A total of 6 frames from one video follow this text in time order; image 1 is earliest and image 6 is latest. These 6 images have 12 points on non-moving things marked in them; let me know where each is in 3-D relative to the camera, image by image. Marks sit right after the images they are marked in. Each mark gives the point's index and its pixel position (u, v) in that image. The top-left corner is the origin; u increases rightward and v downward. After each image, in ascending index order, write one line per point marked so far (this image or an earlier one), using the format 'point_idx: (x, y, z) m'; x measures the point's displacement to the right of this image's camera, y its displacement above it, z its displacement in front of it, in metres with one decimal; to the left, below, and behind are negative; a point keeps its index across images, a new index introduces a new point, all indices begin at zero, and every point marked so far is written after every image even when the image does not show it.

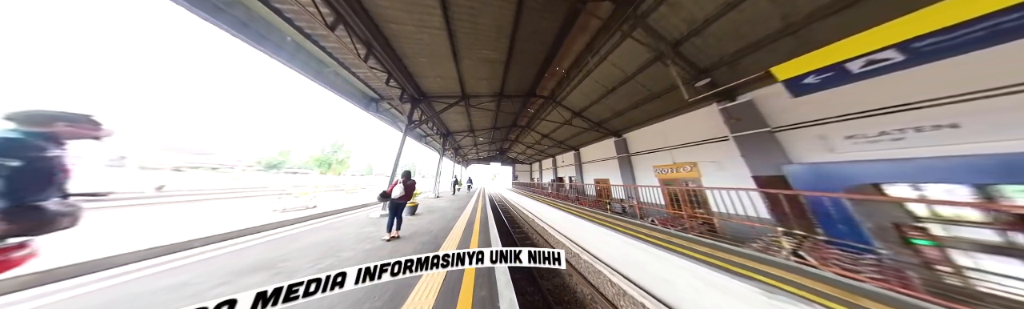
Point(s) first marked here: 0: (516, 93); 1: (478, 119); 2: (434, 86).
0: (+0.2, +2.8, +5.7) m
1: (-2.1, +2.3, +7.9) m
2: (-2.6, +2.4, +4.3) m
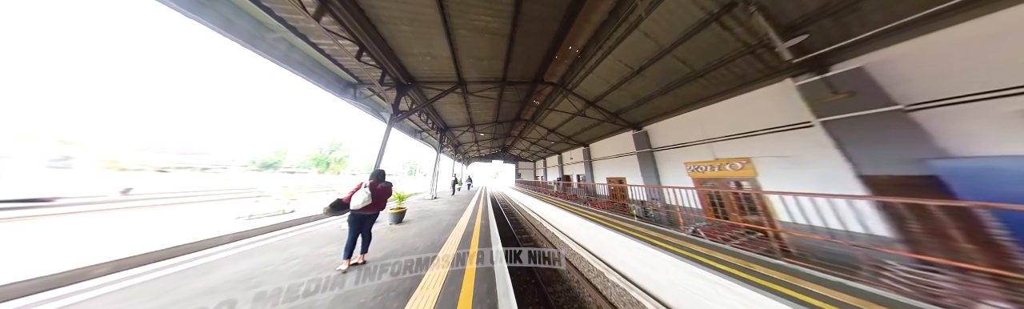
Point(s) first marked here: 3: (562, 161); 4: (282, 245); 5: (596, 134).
0: (+0.4, +2.9, +5.0) m
1: (-1.9, +2.5, +7.2) m
2: (-2.5, +2.5, +3.6) m
3: (+5.5, -0.7, +13.7) m
4: (-4.4, -1.8, +2.5) m
5: (+6.0, +1.5, +8.6) m
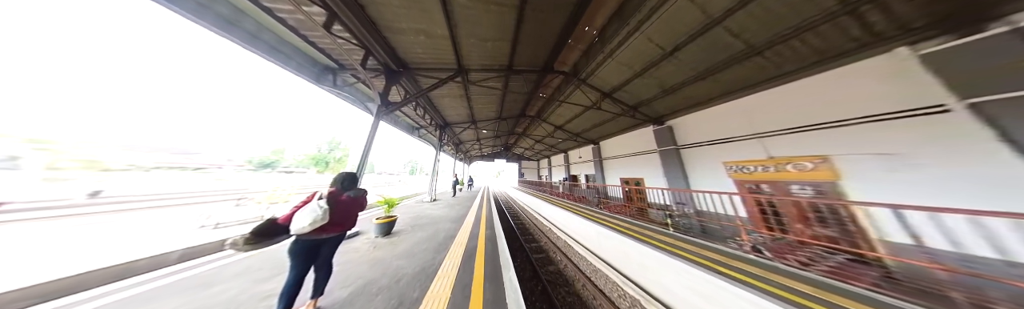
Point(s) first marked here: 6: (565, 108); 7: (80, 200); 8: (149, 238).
0: (+0.6, +3.0, +4.4) m
1: (-1.7, +2.5, +6.6) m
2: (-2.3, +2.5, +3.1) m
3: (+5.9, -0.6, +13.0) m
4: (-4.2, -1.8, +2.0) m
5: (+6.2, +1.6, +8.0) m
6: (+2.8, +2.5, +6.7) m
7: (-13.5, -1.4, +4.0) m
8: (-8.5, -1.9, +3.0) m
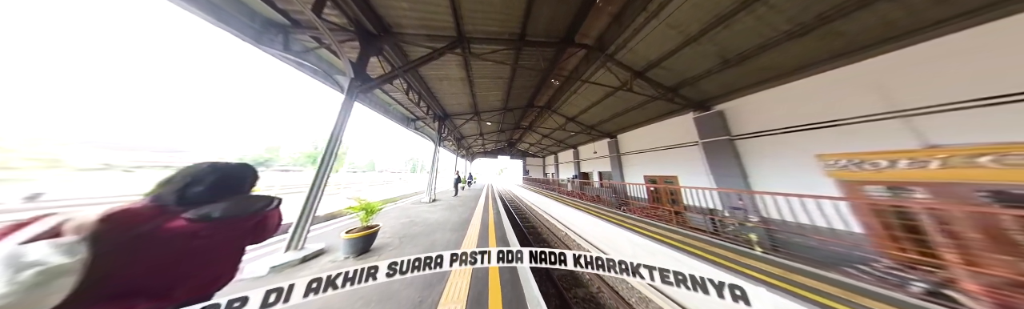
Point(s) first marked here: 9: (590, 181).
0: (+0.9, +3.2, +3.5) m
1: (-1.3, +2.8, +5.8) m
2: (-2.0, +2.7, +2.3) m
3: (+6.3, -0.2, +12.2) m
4: (-3.9, -1.6, +1.3) m
5: (+6.6, +1.9, +7.1) m
6: (+3.2, +2.7, +5.8) m
7: (-13.2, -1.3, +3.4) m
8: (-8.2, -1.8, +2.4) m
9: (+5.3, -1.9, +9.0) m
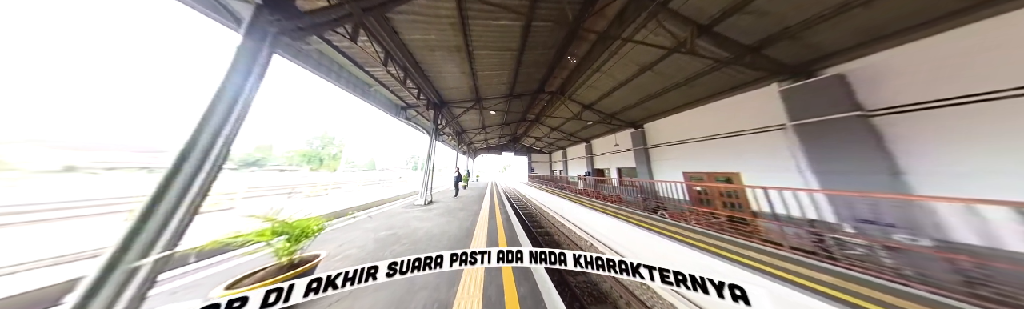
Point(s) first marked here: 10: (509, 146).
0: (+1.2, +3.4, +2.4) m
1: (-1.0, +3.0, +4.7) m
2: (-1.7, +2.8, +1.2) m
3: (+6.8, +0.3, +11.0) m
4: (-3.6, -1.5, +0.4) m
5: (+7.0, +2.3, +5.9) m
6: (+3.5, +3.0, +4.7) m
7: (-12.9, -1.2, +2.6) m
8: (-7.9, -1.7, +1.5) m
9: (+5.8, -1.5, +7.9) m
10: (-0.5, +1.2, +19.4) m
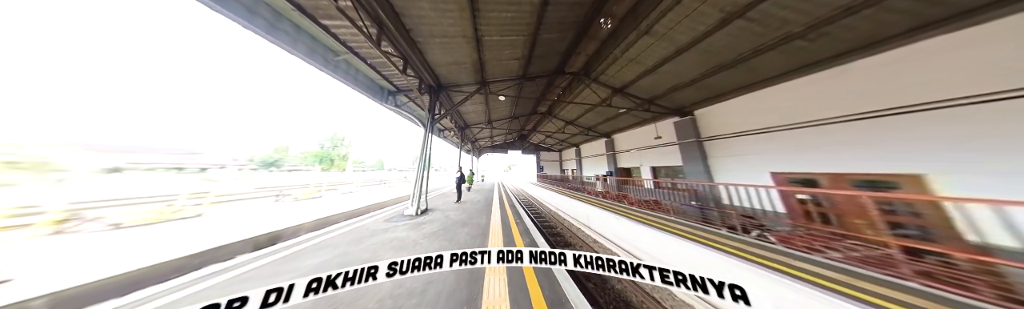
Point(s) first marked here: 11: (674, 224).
0: (+1.6, +3.6, +1.0) m
1: (-0.5, +3.2, +3.4) m
2: (-1.3, +3.0, 0.0) m
3: (+7.5, +0.5, +9.5) m
4: (-3.2, -1.4, -0.8) m
5: (+7.5, +2.5, +4.4) m
6: (+4.0, +3.2, +3.3) m
7: (-12.4, -1.1, +1.8) m
8: (-7.5, -1.6, +0.5) m
9: (+6.4, -1.3, +6.4) m
10: (+0.5, +1.5, +18.1) m
11: (+4.9, -2.1, +3.4) m
